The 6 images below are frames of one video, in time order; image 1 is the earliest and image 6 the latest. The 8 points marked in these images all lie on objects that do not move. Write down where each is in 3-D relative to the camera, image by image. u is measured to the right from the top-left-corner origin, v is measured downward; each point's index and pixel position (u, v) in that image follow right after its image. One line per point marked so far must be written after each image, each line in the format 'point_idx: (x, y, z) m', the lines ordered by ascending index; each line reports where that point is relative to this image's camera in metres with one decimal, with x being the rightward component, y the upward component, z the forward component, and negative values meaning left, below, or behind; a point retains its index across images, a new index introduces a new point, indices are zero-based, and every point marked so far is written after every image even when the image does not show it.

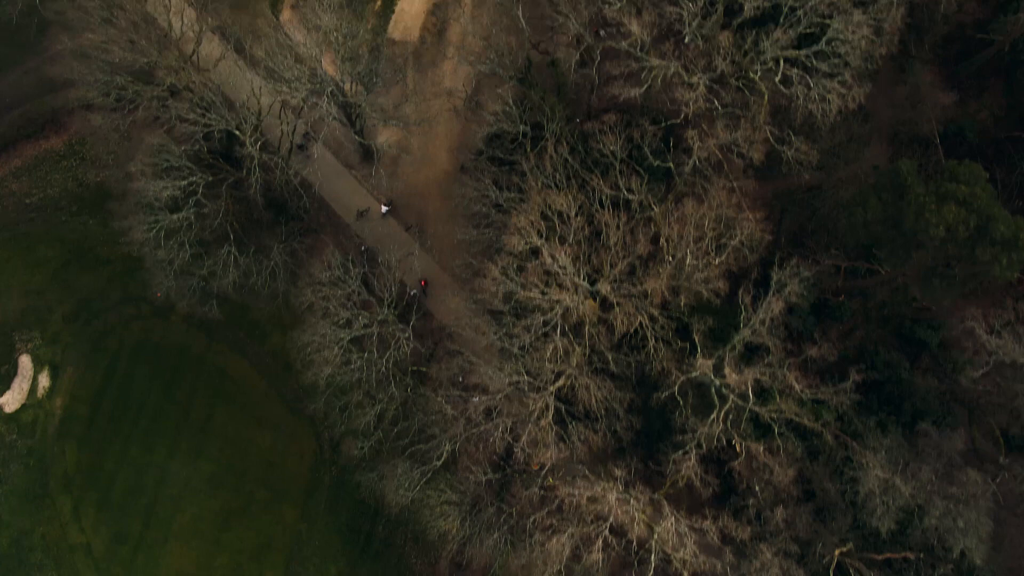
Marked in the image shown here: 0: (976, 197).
0: (+10.4, +2.1, +16.8) m
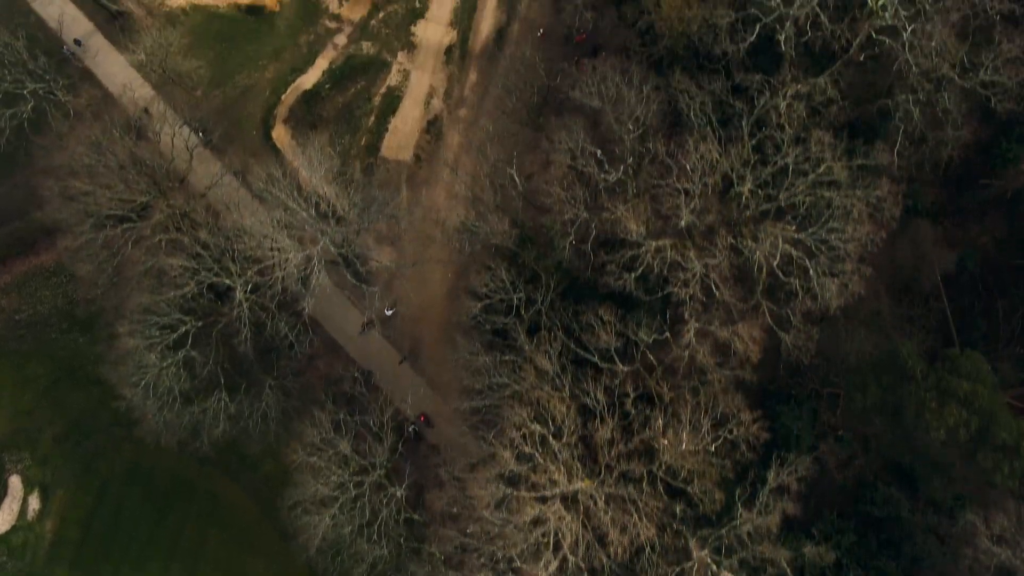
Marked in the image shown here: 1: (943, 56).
0: (+10.3, -2.4, +16.5) m
1: (+11.0, +6.0, +19.1) m
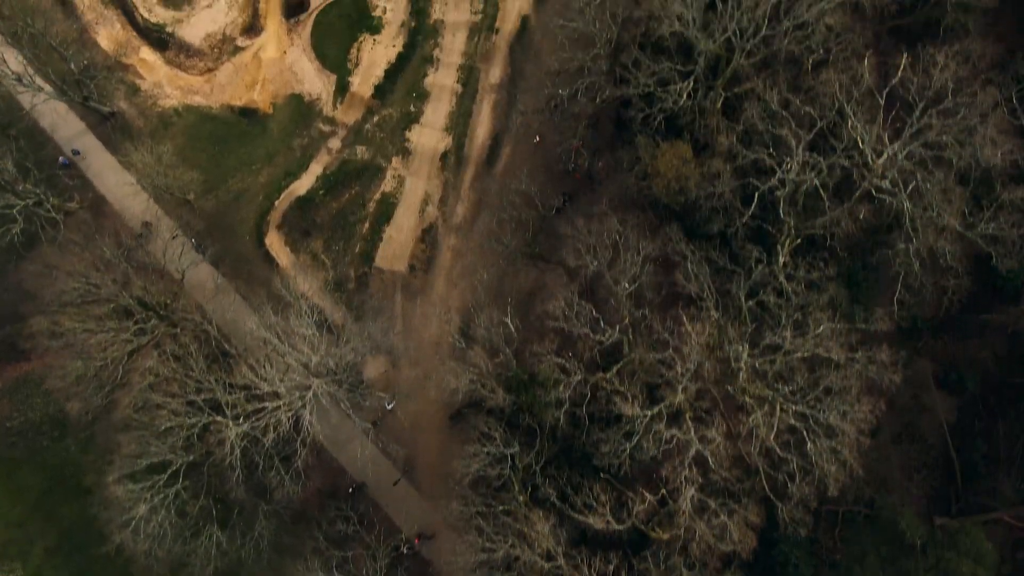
0: (+10.1, -6.4, +16.2) m
1: (+10.9, +2.0, +18.8) m
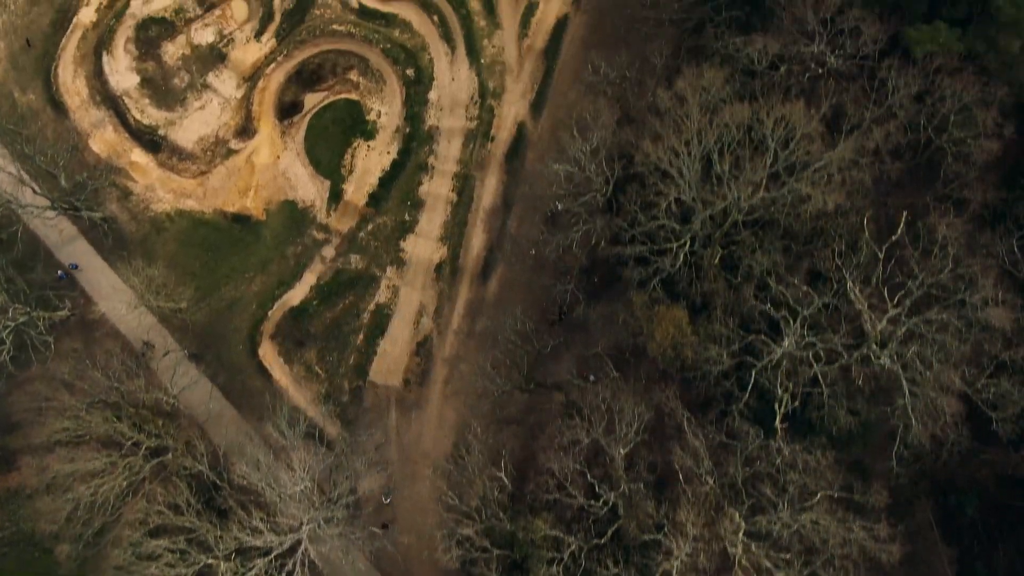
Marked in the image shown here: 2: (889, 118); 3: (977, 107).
0: (+10.0, -10.4, +16.0) m
1: (+10.7, -2.0, +18.5) m
2: (+9.6, +4.3, +19.3) m
3: (+11.7, +4.7, +18.9) m
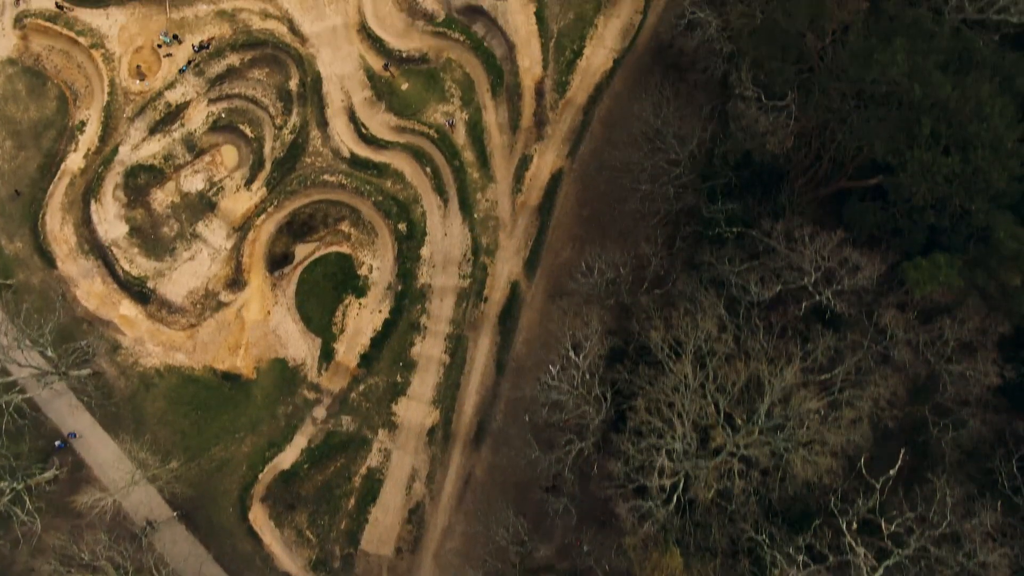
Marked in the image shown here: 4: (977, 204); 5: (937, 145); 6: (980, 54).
0: (+9.7, -16.3, +15.8) m
1: (+10.5, -7.9, +18.2) m
2: (+9.4, -1.6, +18.9) m
3: (+11.5, -1.2, +18.5) m
4: (+11.3, +2.1, +18.1) m
5: (+10.4, +3.5, +18.2) m
6: (+11.5, +5.7, +18.3) m
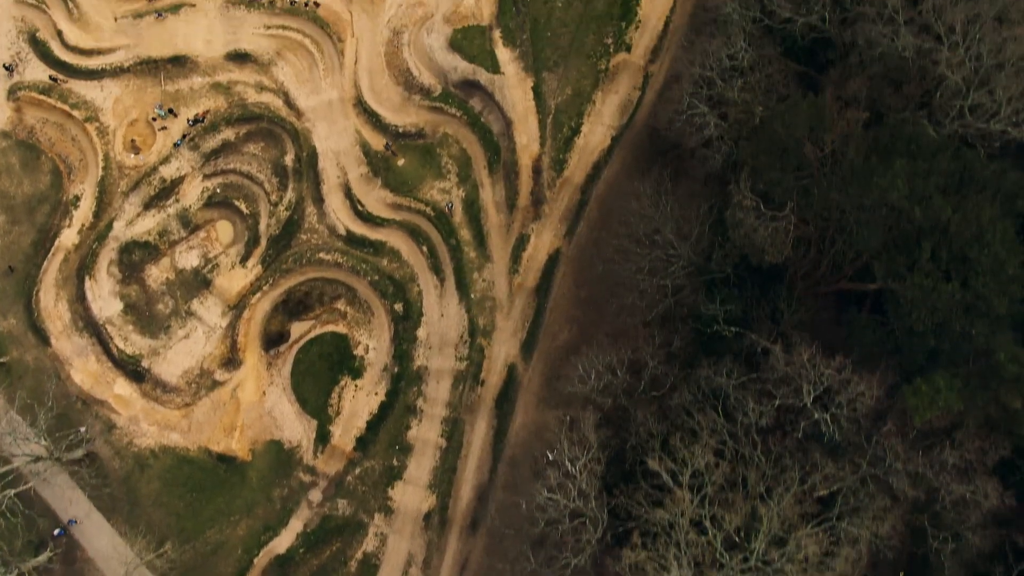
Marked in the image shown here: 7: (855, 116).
0: (+9.6, -19.4, +15.7) m
1: (+10.4, -10.9, +18.1) m
2: (+9.3, -4.6, +18.8) m
3: (+11.4, -4.2, +18.3) m
4: (+11.1, -0.9, +17.9) m
5: (+10.3, +0.5, +18.0) m
6: (+11.4, +2.7, +18.1) m
7: (+9.1, +4.5, +19.7) m
